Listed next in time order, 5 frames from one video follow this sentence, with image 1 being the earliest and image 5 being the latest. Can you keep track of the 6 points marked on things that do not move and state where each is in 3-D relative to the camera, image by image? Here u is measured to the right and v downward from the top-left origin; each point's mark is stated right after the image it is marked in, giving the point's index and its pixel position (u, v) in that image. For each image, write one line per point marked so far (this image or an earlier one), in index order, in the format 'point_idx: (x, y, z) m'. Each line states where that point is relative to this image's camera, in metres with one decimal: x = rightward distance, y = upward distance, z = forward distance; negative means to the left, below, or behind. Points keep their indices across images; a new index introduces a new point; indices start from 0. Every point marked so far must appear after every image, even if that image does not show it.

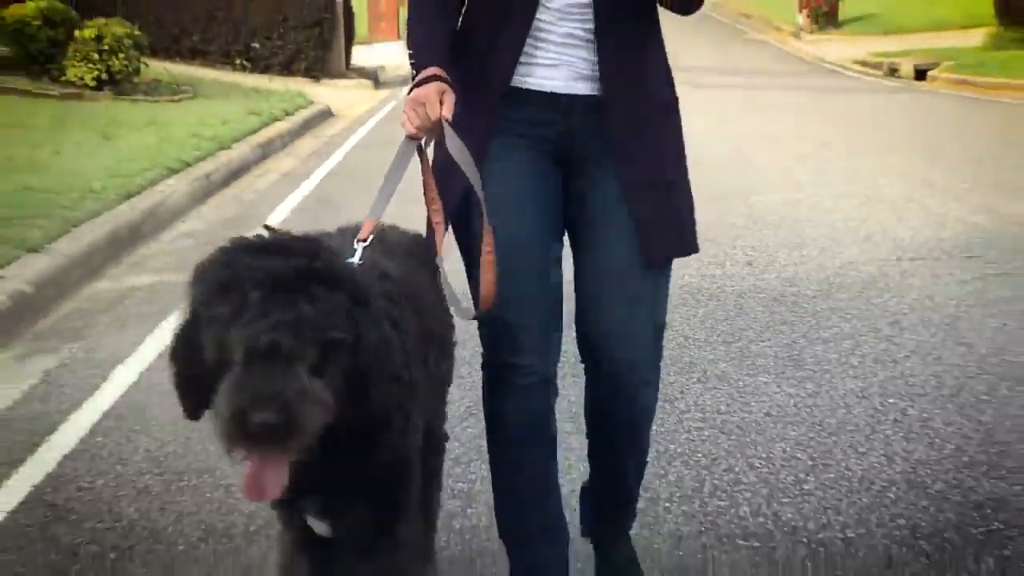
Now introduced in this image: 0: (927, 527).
0: (+1.5, -0.8, +2.8) m
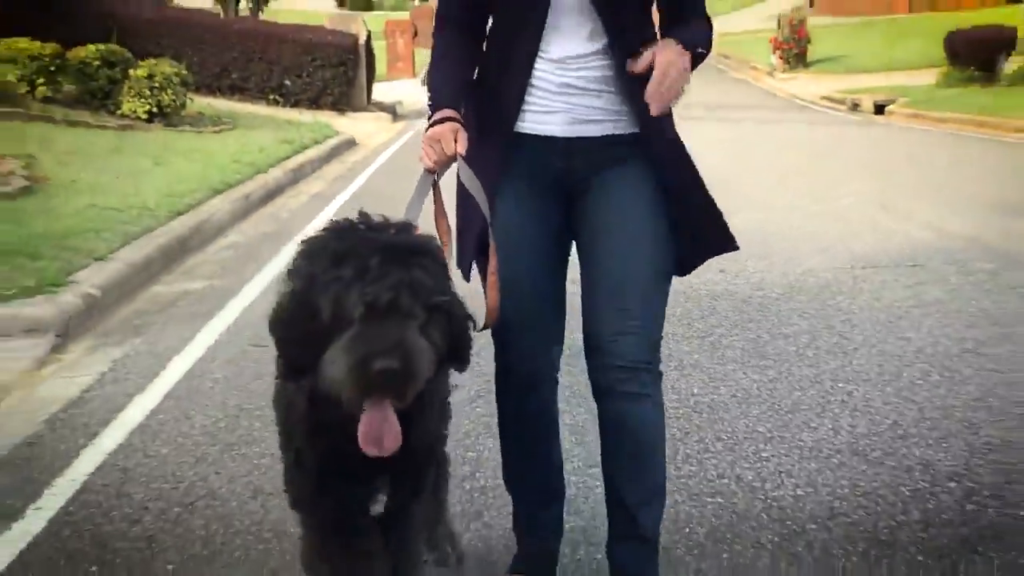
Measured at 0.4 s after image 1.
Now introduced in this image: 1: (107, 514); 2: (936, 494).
0: (+1.5, -0.8, +3.2) m
1: (-1.6, -0.9, +3.1) m
2: (+1.7, -0.8, +3.2) m
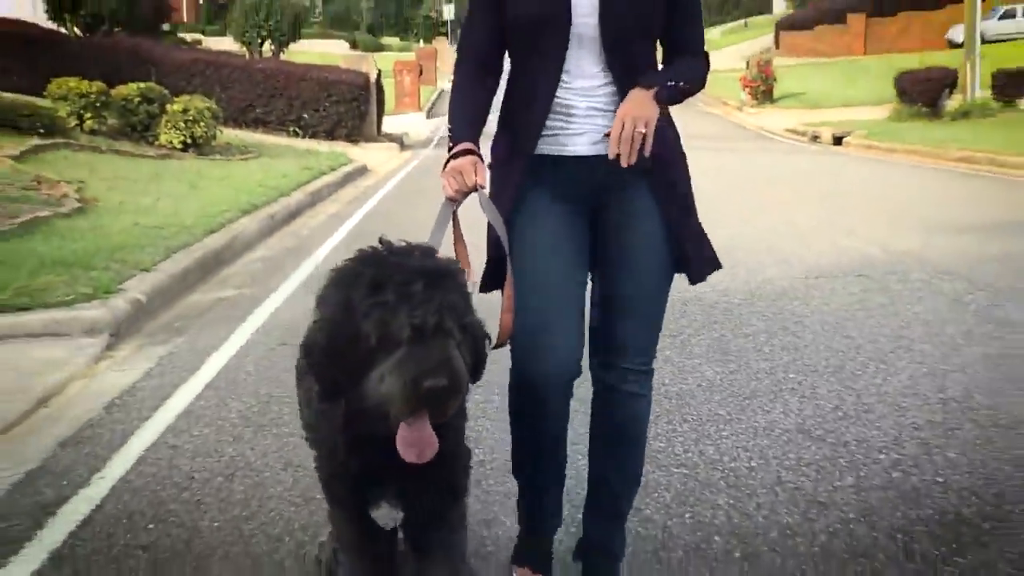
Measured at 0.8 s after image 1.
0: (+1.5, -0.8, +3.8) m
1: (-1.6, -0.9, +3.7) m
2: (+1.7, -0.8, +3.7) m
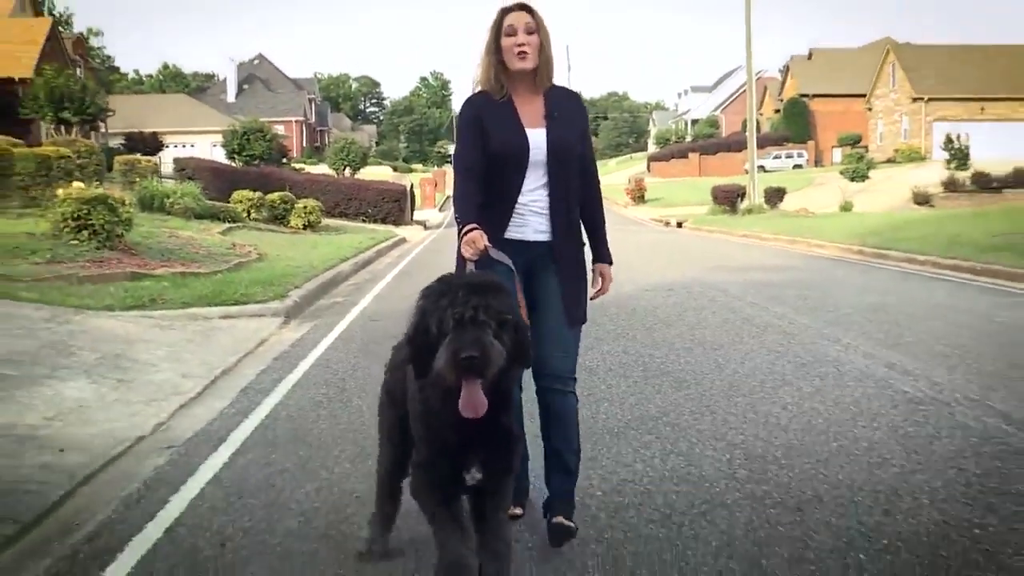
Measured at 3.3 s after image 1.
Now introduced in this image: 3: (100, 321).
0: (+1.2, -0.8, +8.1) m
1: (-1.9, -0.9, +7.9) m
2: (+1.4, -0.8, +8.0) m
3: (-5.7, -0.5, +10.9) m
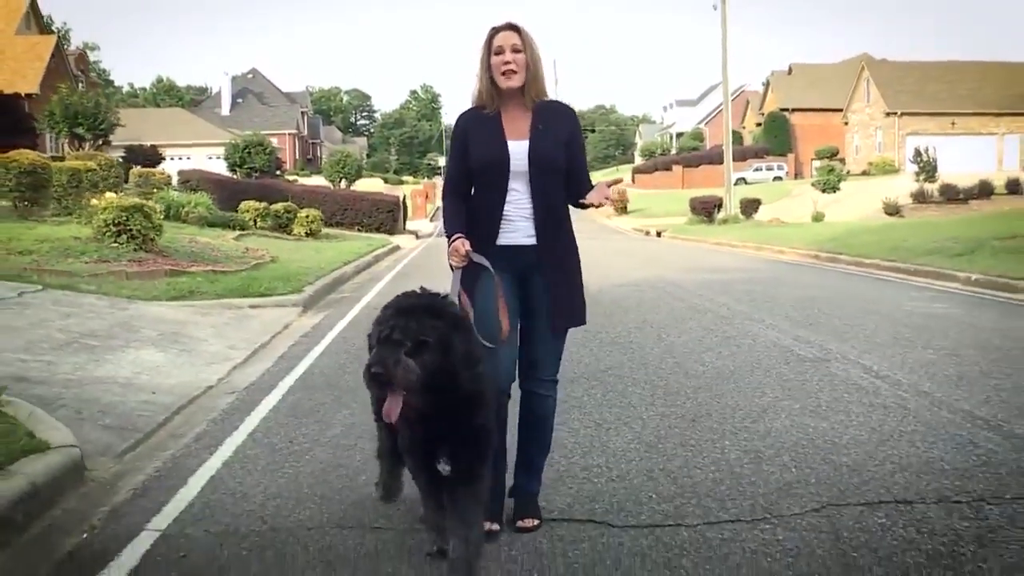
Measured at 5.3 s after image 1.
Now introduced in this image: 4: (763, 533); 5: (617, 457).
0: (+1.0, -0.6, +10.3) m
1: (-2.1, -0.7, +10.0) m
2: (+1.2, -0.6, +10.2) m
3: (-6.0, -0.3, +13.0) m
4: (+1.6, -1.6, +4.9) m
5: (+0.9, -1.4, +6.4) m
